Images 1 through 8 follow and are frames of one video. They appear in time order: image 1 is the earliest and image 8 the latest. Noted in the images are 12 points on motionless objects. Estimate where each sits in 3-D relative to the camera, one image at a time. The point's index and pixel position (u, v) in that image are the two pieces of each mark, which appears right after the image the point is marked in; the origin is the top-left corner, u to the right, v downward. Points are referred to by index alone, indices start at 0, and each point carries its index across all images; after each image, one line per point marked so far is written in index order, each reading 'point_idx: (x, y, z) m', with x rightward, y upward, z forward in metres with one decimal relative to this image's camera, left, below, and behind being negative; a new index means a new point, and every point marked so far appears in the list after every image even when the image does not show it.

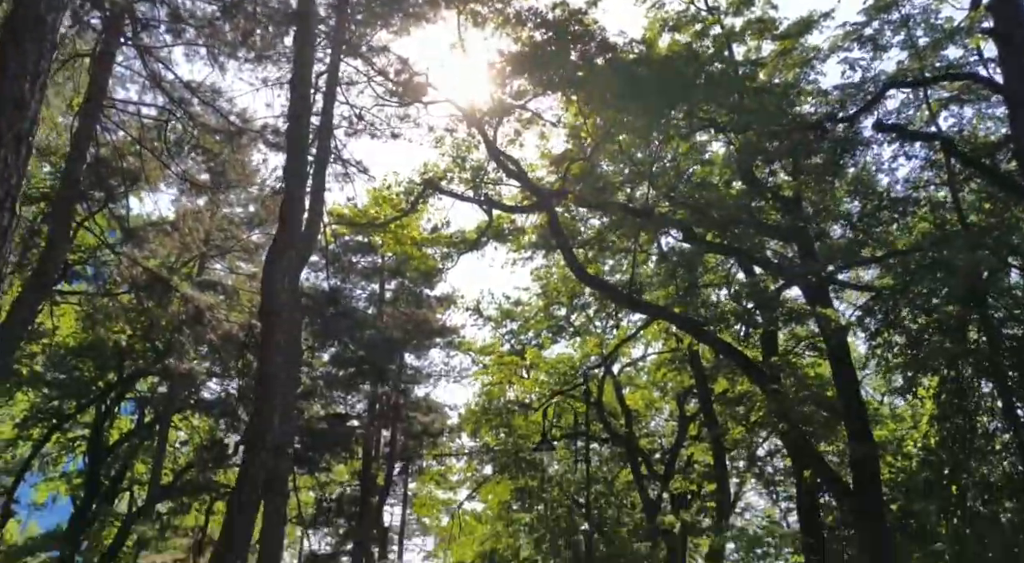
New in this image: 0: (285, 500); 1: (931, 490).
0: (-4.9, -4.6, +15.4) m
1: (+8.1, -4.0, +14.0) m
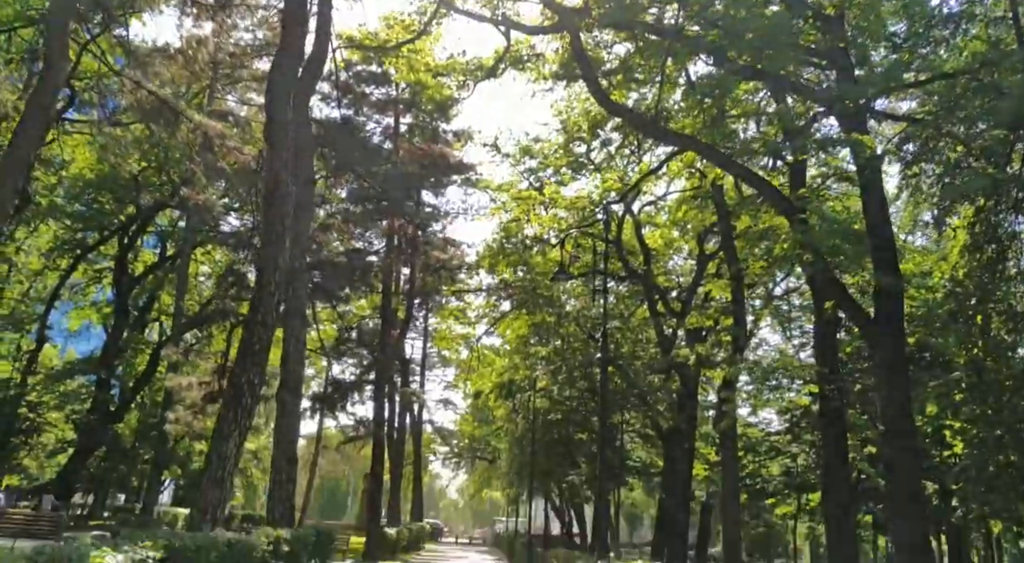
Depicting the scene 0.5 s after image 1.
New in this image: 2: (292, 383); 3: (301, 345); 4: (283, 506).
0: (-4.6, -0.9, +15.6) m
1: (+8.4, -0.8, +13.8) m
2: (-4.7, -2.0, +15.4) m
3: (-4.6, -1.3, +15.8) m
4: (-4.6, -4.4, +14.5) m
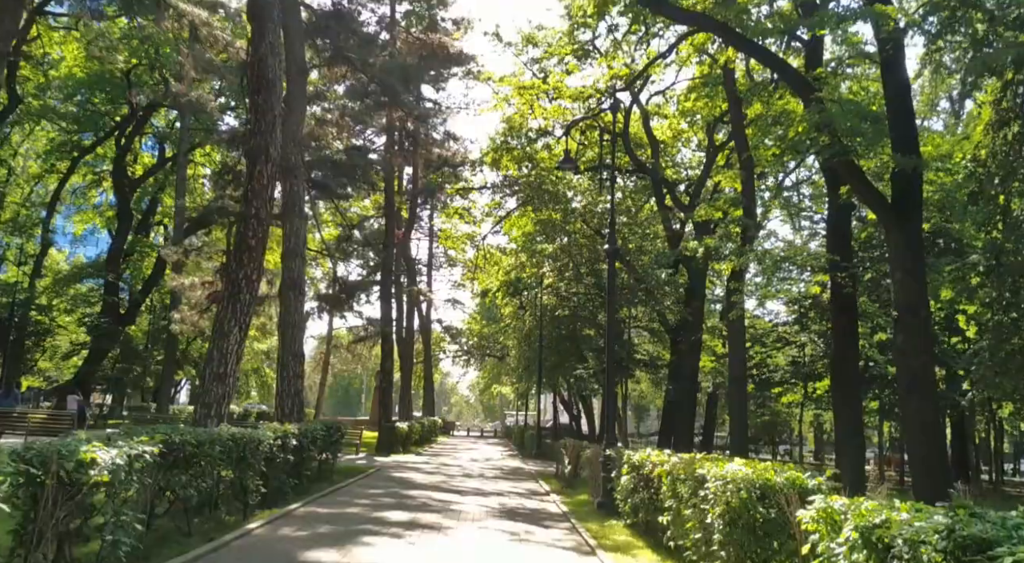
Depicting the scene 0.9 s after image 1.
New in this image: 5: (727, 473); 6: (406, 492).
0: (-4.5, +1.3, +15.2) m
1: (+8.5, +1.4, +13.3) m
2: (-4.6, +0.1, +15.2) m
3: (-4.5, +0.9, +15.4) m
4: (-4.4, -2.4, +14.6) m
5: (+1.7, -1.5, +5.6) m
6: (-1.8, -3.4, +11.8) m
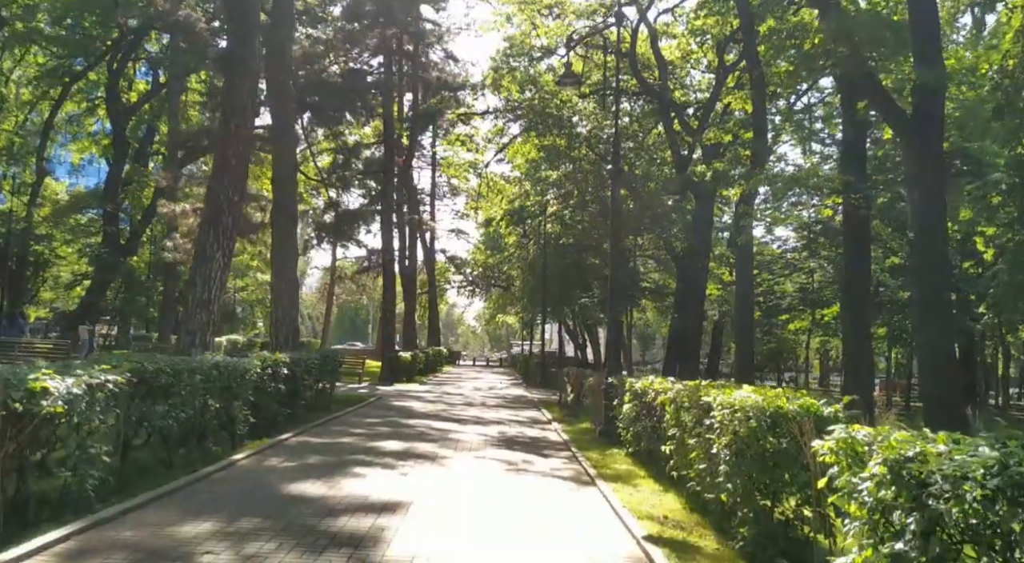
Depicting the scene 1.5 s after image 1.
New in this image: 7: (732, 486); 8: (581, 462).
0: (-4.5, +2.8, +14.5) m
1: (+8.5, +2.8, +12.5) m
2: (-4.6, +1.6, +14.6) m
3: (-4.5, +2.4, +14.8) m
4: (-4.4, -1.0, +14.3) m
5: (+1.6, -0.8, +5.2) m
6: (-1.7, -2.2, +11.6) m
7: (+1.5, -1.4, +5.0) m
8: (+0.8, -2.1, +8.5) m
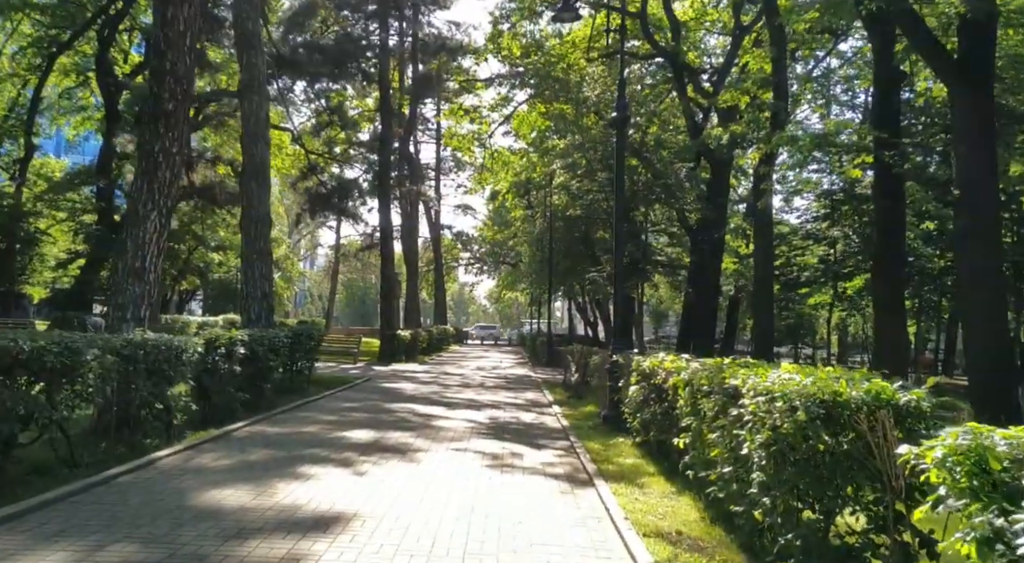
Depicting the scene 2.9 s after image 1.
0: (-4.6, +3.3, +13.2) m
1: (+8.3, +3.4, +10.9) m
2: (-4.6, +2.1, +13.4) m
3: (-4.5, +2.9, +13.5) m
4: (-4.4, -0.5, +13.1) m
5: (+1.4, -0.5, +3.9) m
6: (-1.8, -1.8, +10.4) m
7: (+1.3, -1.1, +3.7) m
8: (+0.7, -1.7, +7.3) m
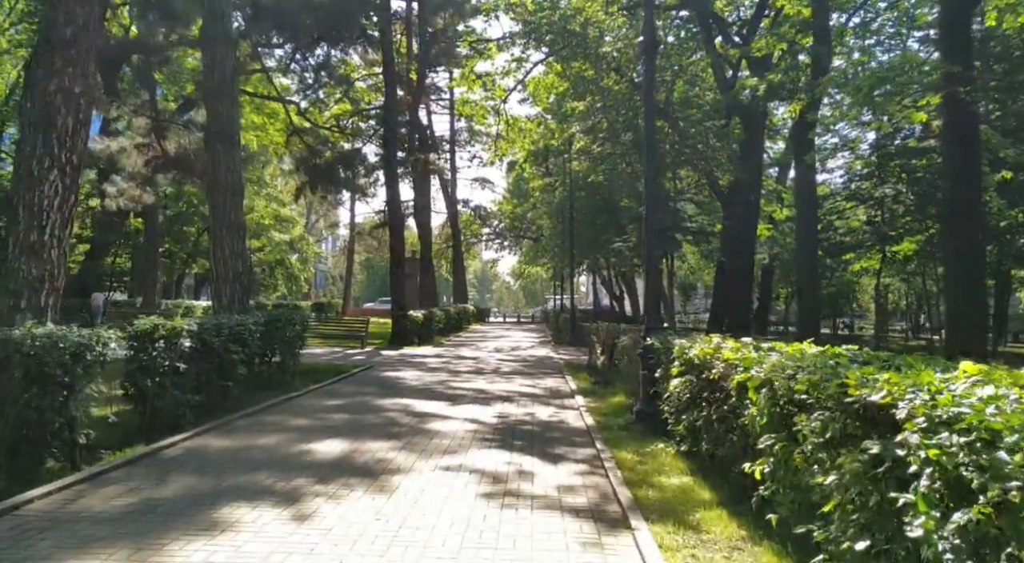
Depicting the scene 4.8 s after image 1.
0: (-4.4, +3.6, +11.6) m
1: (+8.4, +4.0, +8.8) m
2: (-4.5, +2.4, +11.7) m
3: (-4.4, +3.3, +11.9) m
4: (-4.2, -0.1, +11.5) m
5: (+1.3, -0.4, +2.1) m
6: (-1.7, -1.5, +8.8) m
7: (+1.2, -0.9, +2.0) m
8: (+0.7, -1.4, +5.6) m
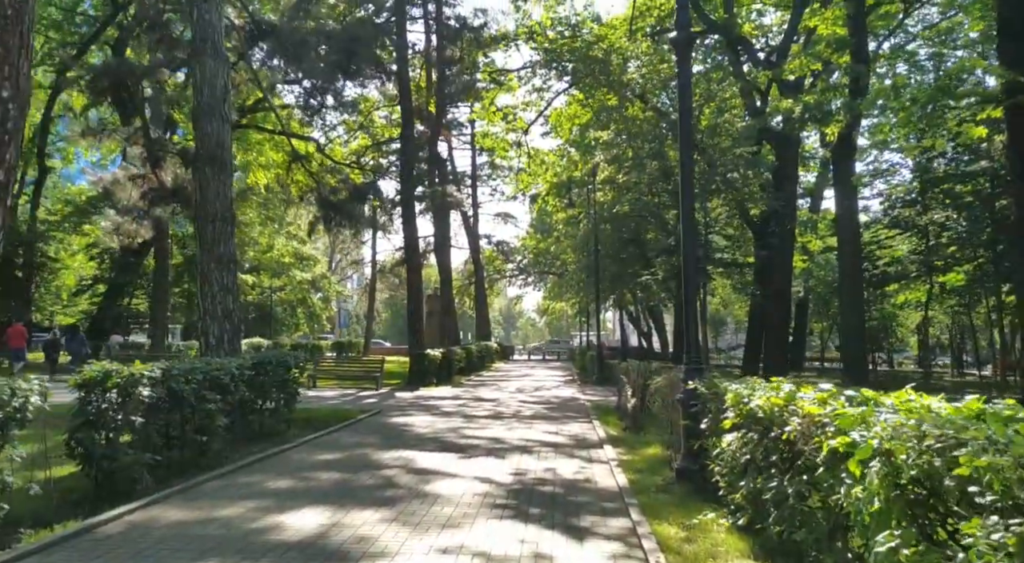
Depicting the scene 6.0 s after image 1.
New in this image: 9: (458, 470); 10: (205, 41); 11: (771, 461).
0: (-4.2, +3.0, +10.8) m
1: (+8.5, +3.7, +7.7) m
2: (-4.2, +1.9, +10.9) m
3: (-4.1, +2.7, +11.1) m
4: (-3.9, -0.7, +10.6) m
5: (+1.3, -0.4, +1.0) m
6: (-1.5, -1.9, +7.7) m
7: (+1.2, -0.9, +0.8) m
8: (+0.8, -1.6, +4.4) m
9: (-0.5, -1.8, +7.1) m
10: (-4.3, +3.5, +10.7) m
11: (+1.4, -1.0, +4.0) m
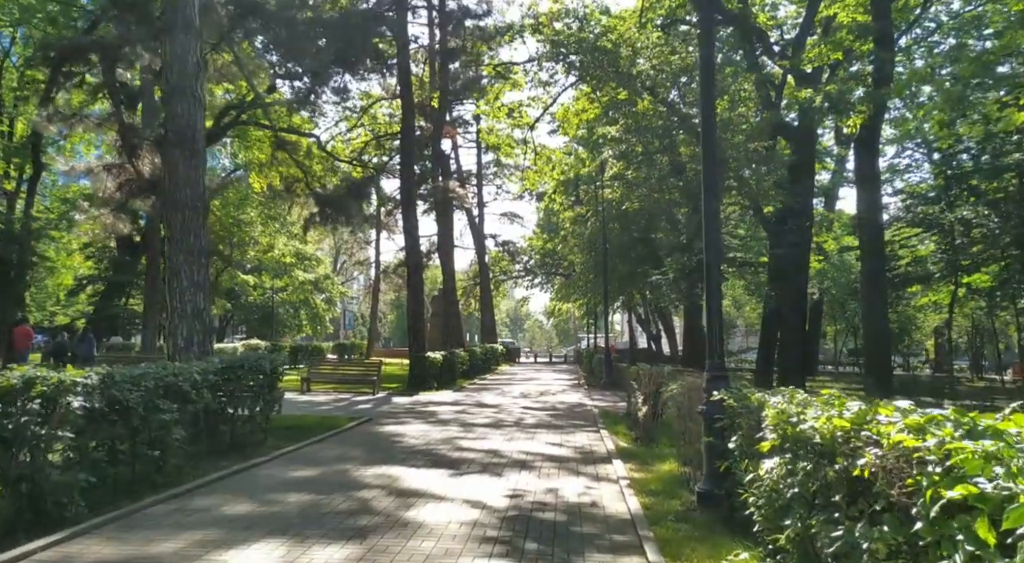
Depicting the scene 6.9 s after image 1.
0: (-4.2, +3.1, +10.0) m
1: (+8.5, +3.7, +6.7) m
2: (-4.2, +1.9, +10.1) m
3: (-4.1, +2.7, +10.3) m
4: (-3.9, -0.6, +9.7) m
5: (+1.2, -0.3, +0.1) m
6: (-1.5, -1.8, +6.8) m
7: (+1.1, -0.9, -0.1) m
8: (+0.8, -1.6, +3.5) m
9: (-0.5, -1.8, +6.3) m
10: (-4.3, +3.5, +9.9) m
11: (+1.4, -0.9, +3.1) m
